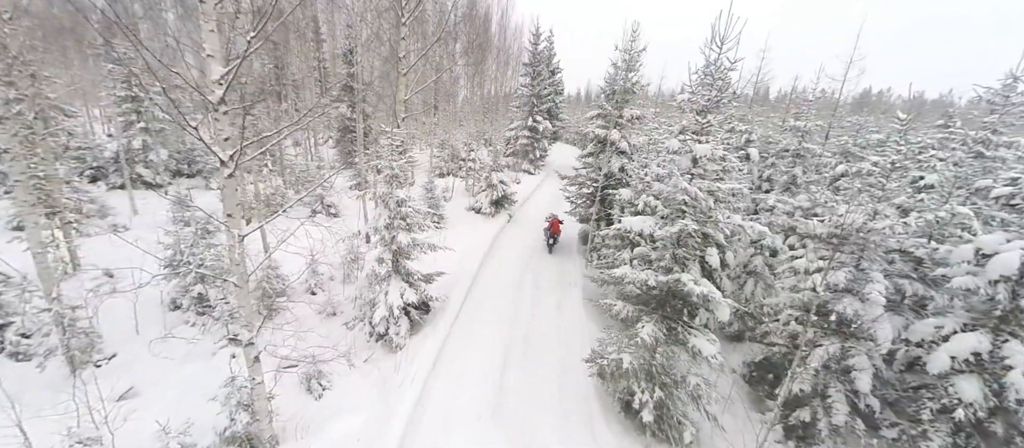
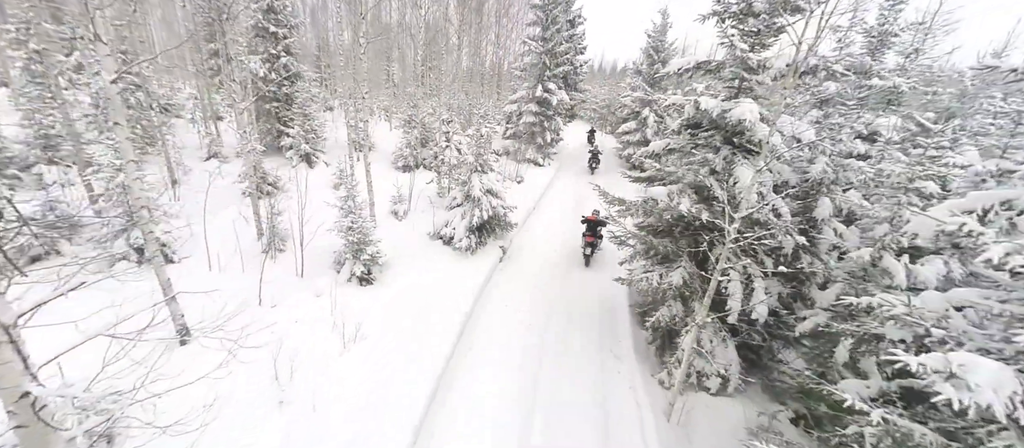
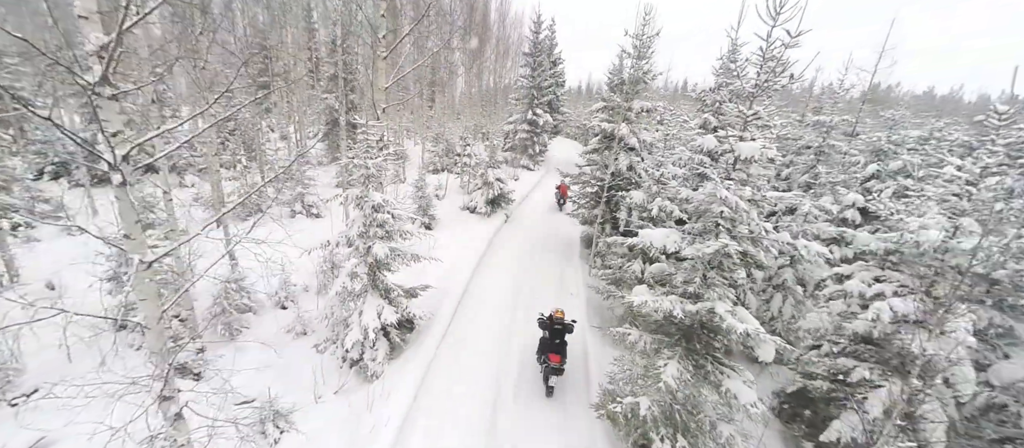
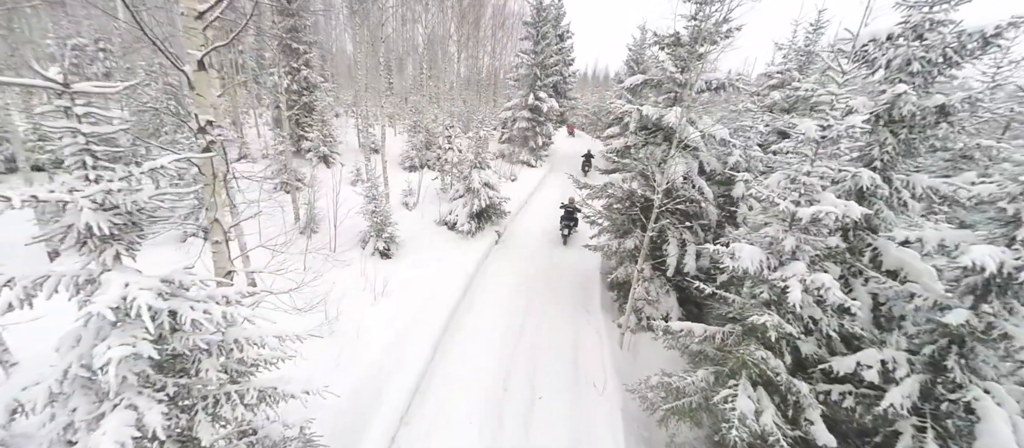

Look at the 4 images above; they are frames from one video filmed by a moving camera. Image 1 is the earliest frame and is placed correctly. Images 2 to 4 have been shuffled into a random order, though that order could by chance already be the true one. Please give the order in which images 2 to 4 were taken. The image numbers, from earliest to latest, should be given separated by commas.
3, 4, 2
